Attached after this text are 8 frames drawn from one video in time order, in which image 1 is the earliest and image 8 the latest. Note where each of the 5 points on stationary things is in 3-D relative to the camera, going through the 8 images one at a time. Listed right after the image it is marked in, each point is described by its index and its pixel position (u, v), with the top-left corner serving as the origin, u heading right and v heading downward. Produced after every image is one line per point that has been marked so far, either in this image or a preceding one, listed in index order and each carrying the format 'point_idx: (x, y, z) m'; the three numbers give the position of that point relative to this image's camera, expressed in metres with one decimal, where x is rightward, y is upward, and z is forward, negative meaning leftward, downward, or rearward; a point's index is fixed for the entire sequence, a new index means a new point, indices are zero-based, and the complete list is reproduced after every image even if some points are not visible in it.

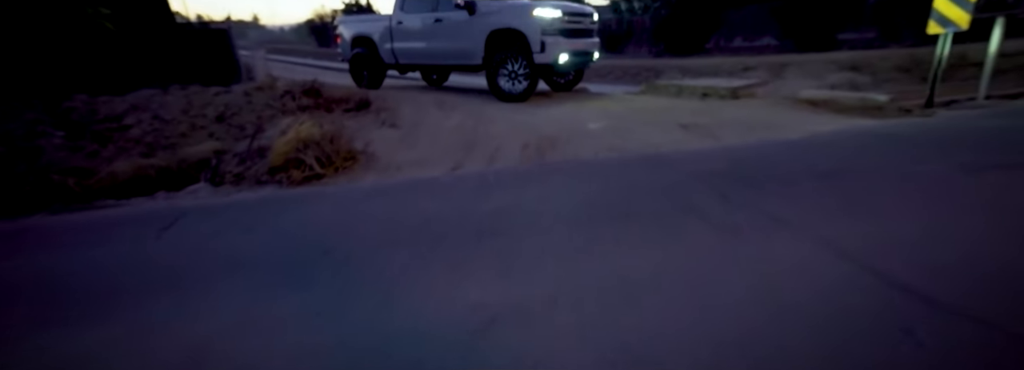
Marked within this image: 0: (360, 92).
0: (-2.6, +1.5, +6.8) m
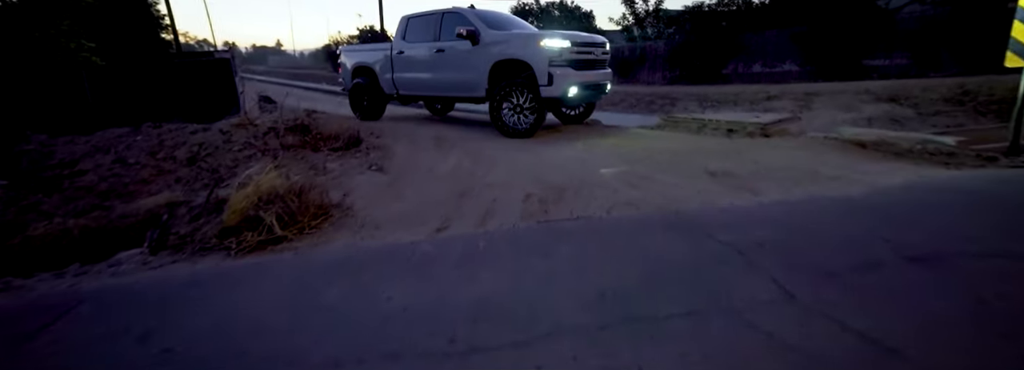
0: (-2.6, +0.8, +6.3) m
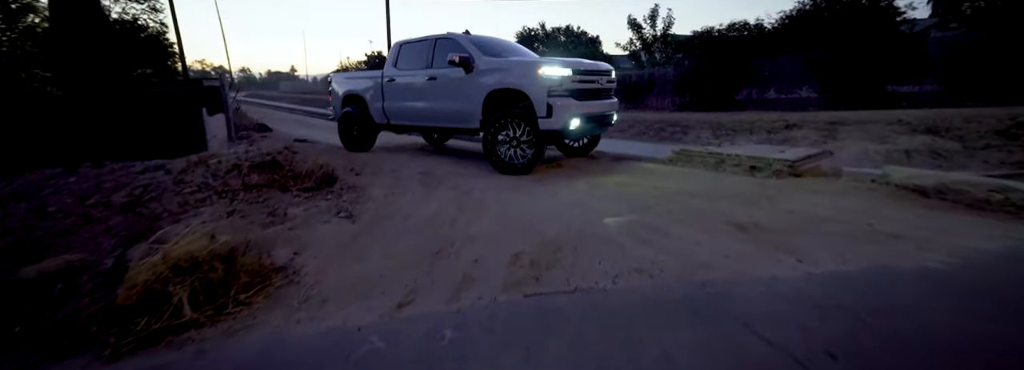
0: (-2.6, +0.3, +5.7) m
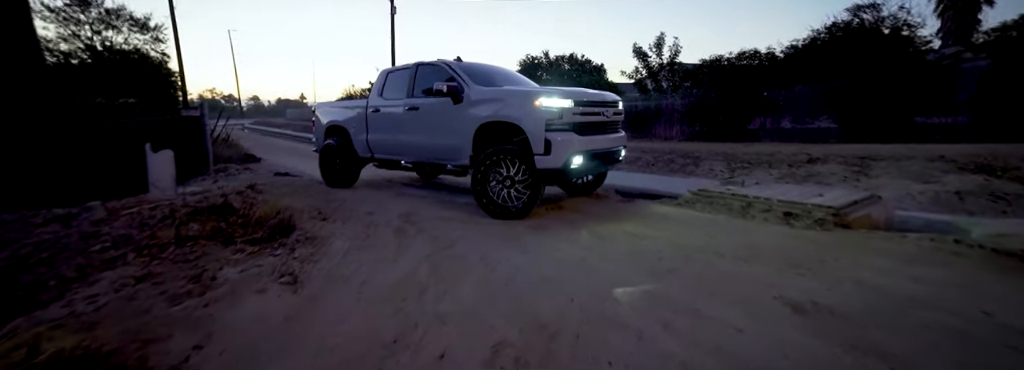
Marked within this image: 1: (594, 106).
0: (-2.7, -0.3, +5.0) m
1: (+1.1, +1.1, +5.5) m
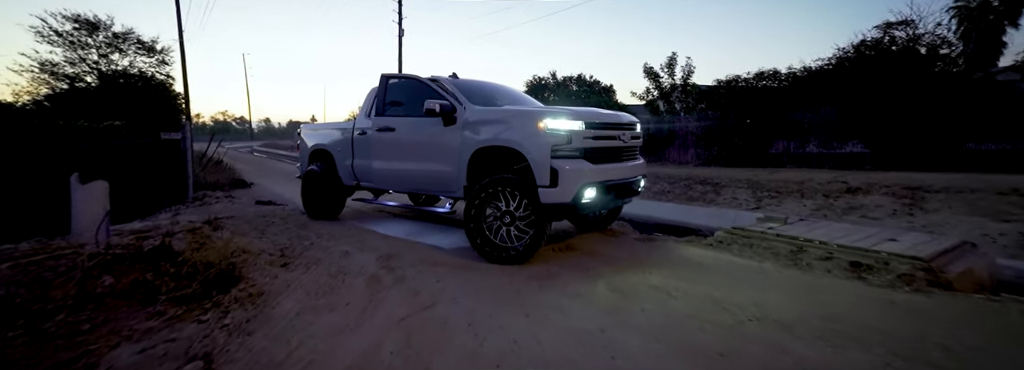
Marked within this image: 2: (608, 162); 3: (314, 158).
0: (-2.7, -0.7, +4.1) m
1: (+1.1, +0.6, +4.7) m
2: (+1.1, +0.3, +4.6) m
3: (-3.6, +0.5, +7.4) m
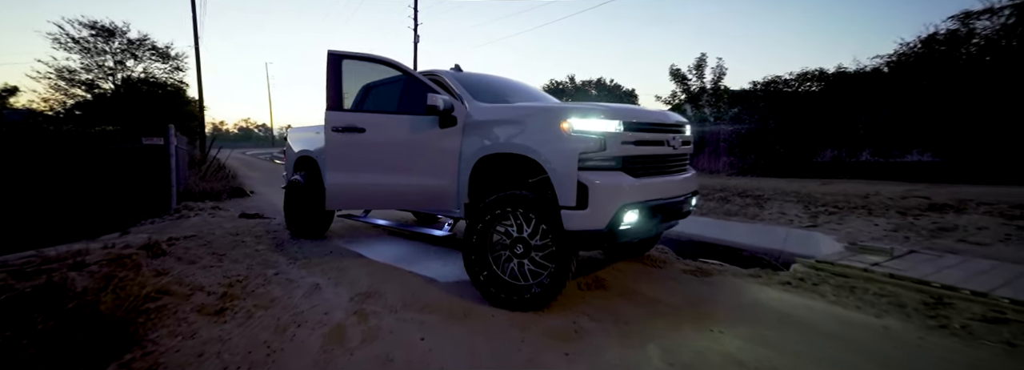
0: (-2.6, -0.8, +3.1) m
1: (+1.2, +0.5, +3.5) m
2: (+1.2, +0.1, +3.4) m
3: (-3.4, +0.3, +6.5) m
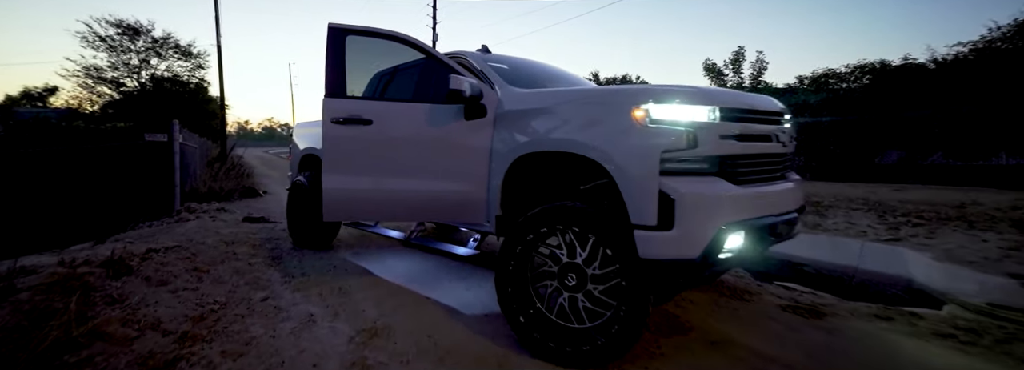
0: (-2.3, -0.9, +2.3) m
1: (+1.6, +0.4, +2.6) m
2: (+1.5, 0.0, +2.5) m
3: (-2.9, +0.3, +5.7) m
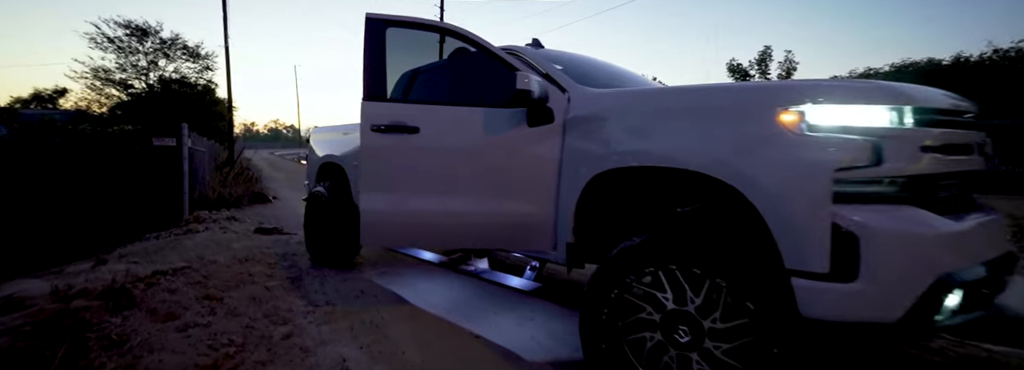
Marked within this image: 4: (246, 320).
0: (-1.8, -1.0, +1.8) m
1: (+2.0, +0.3, +2.0) m
2: (+2.0, -0.1, +1.9) m
3: (-2.4, +0.1, +5.2) m
4: (-2.0, -1.0, +3.1) m
